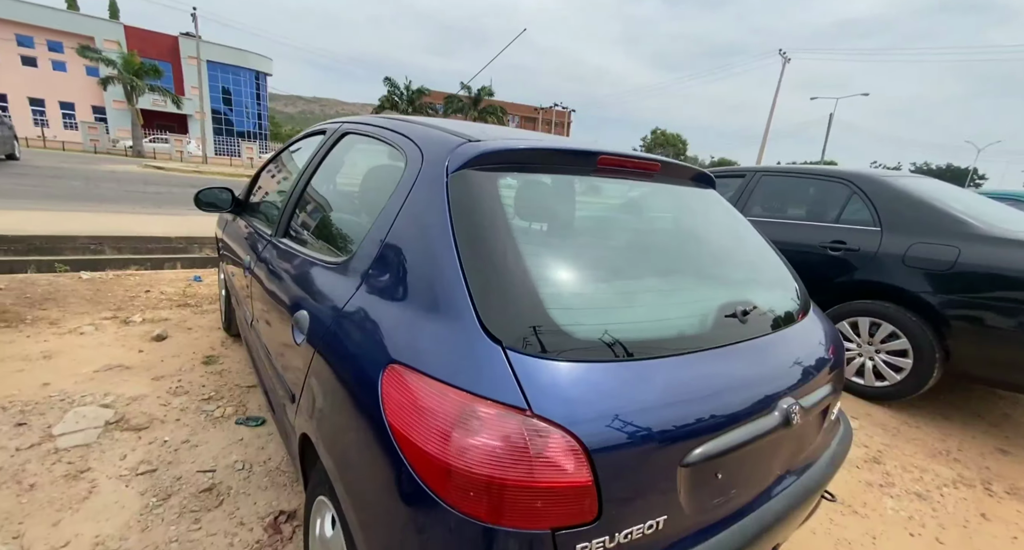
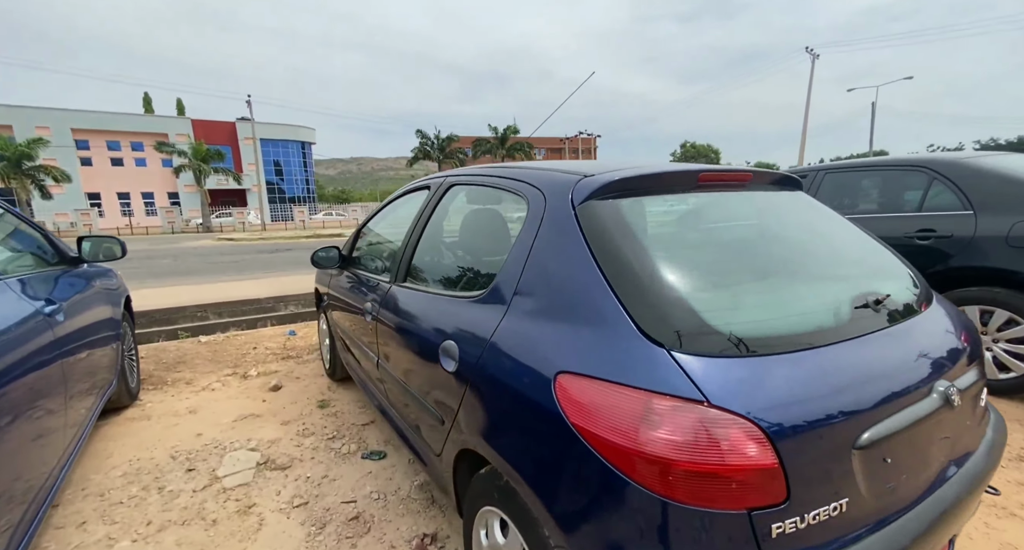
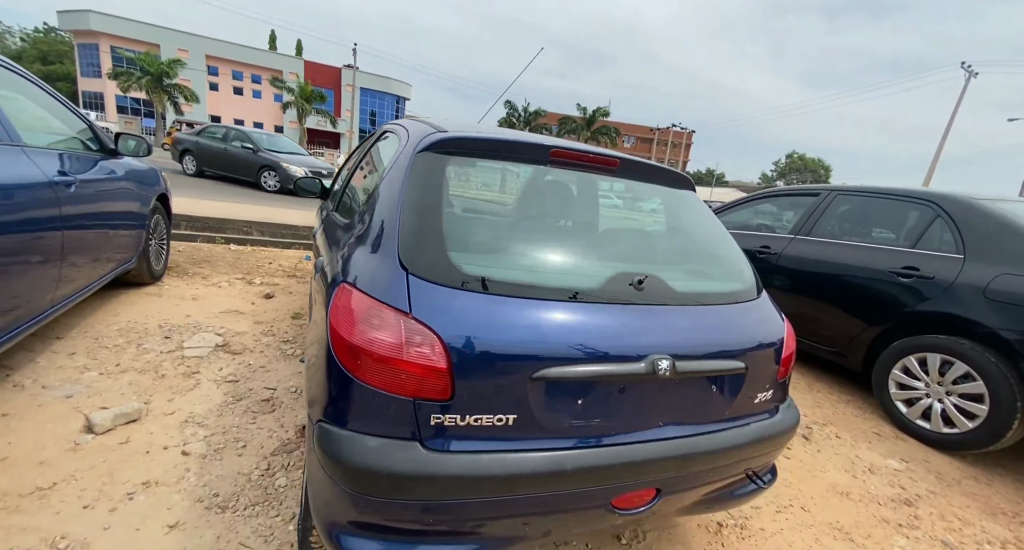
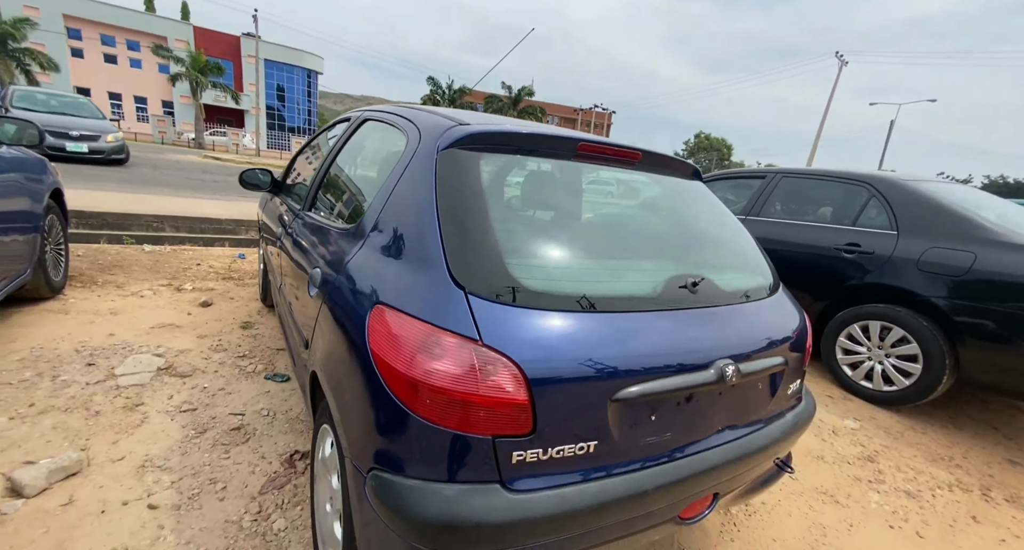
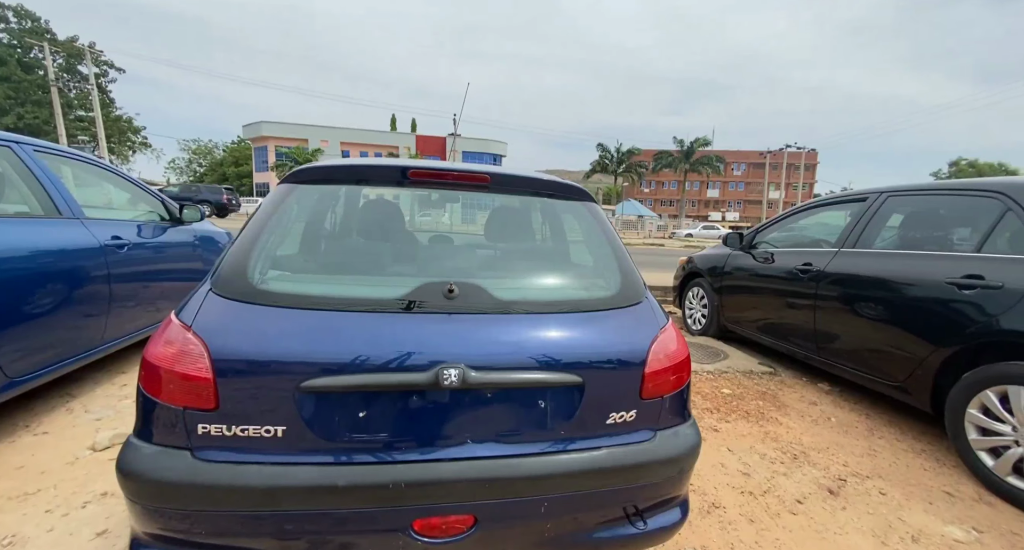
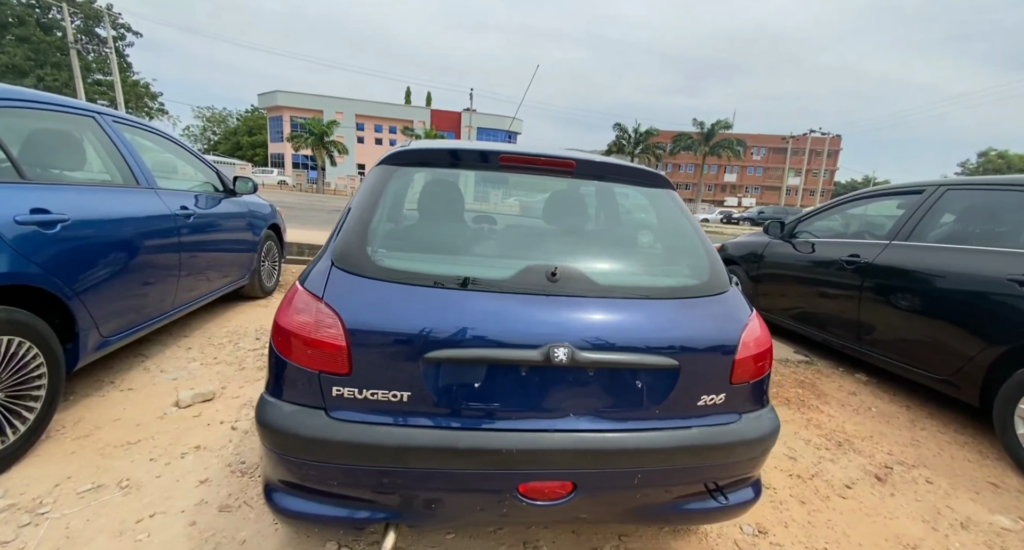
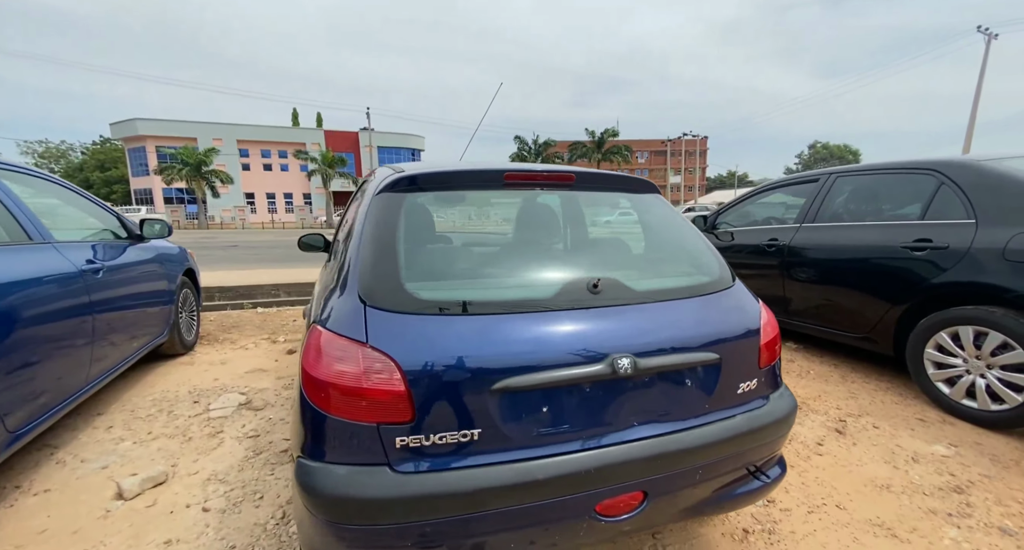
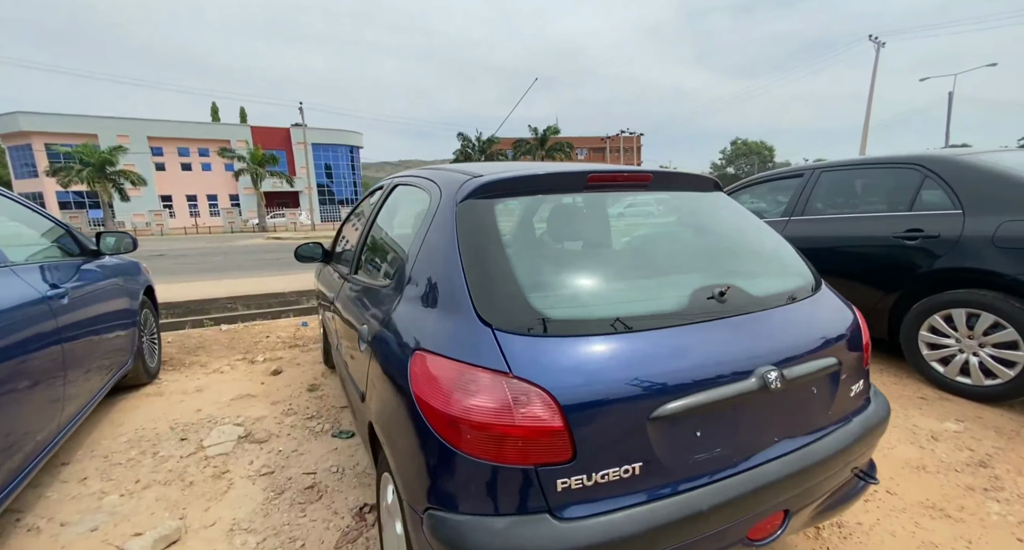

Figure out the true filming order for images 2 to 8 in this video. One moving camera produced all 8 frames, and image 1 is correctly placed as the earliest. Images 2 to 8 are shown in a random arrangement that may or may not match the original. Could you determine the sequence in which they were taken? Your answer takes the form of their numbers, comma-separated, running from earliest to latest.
4, 3, 6, 5, 7, 8, 2
